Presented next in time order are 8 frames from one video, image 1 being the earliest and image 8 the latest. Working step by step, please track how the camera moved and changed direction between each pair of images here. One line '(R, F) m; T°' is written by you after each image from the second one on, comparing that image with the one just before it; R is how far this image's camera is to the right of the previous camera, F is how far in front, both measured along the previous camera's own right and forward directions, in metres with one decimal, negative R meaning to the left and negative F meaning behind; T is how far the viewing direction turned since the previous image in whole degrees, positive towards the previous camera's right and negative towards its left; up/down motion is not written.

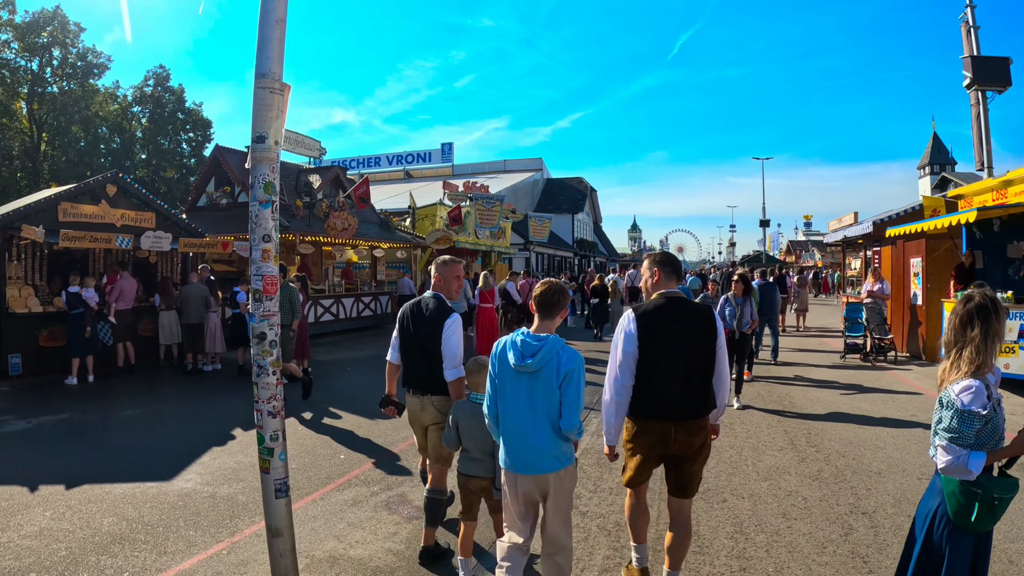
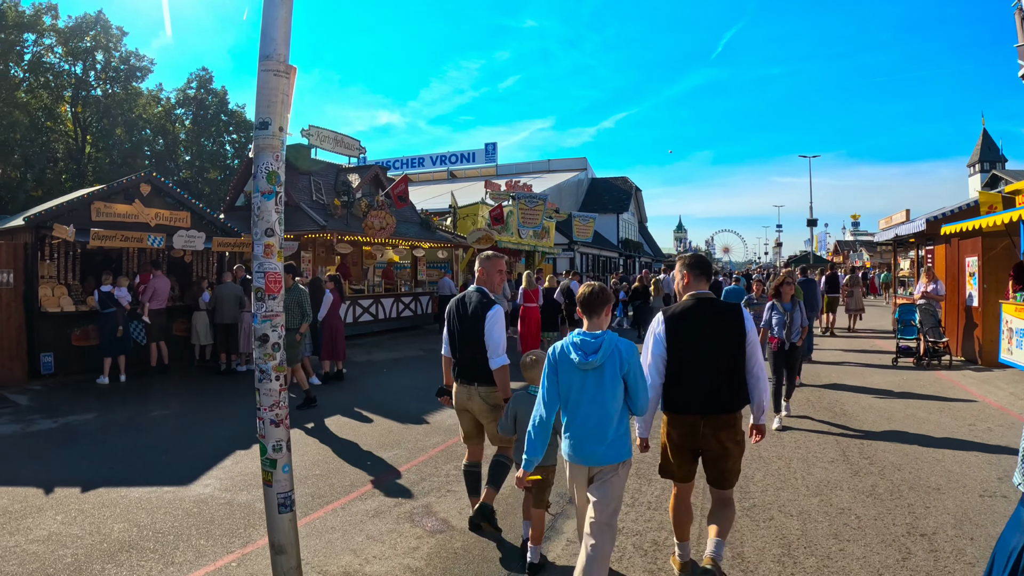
(+0.1, +0.3) m; -3°
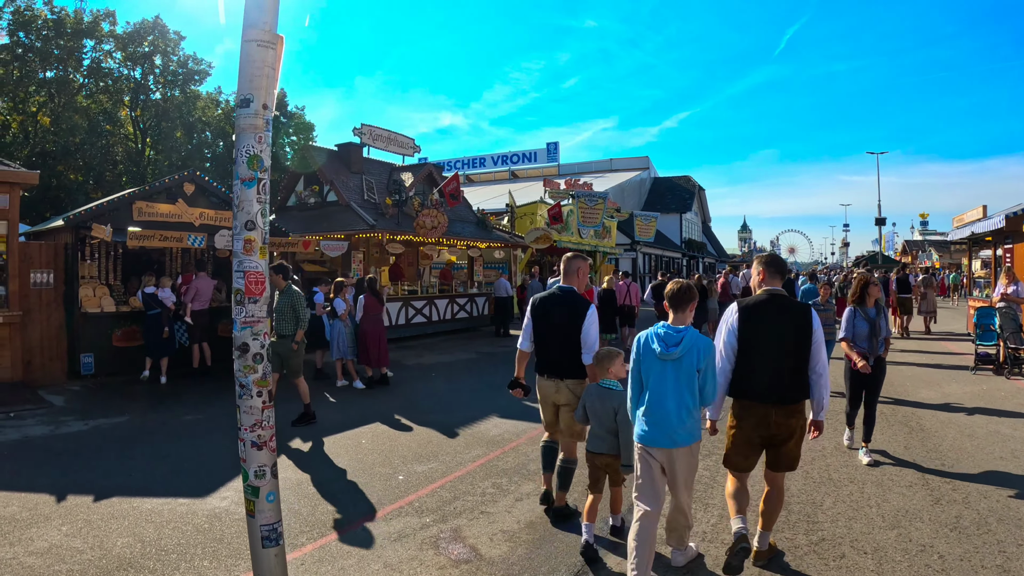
(+0.1, +0.5) m; -5°
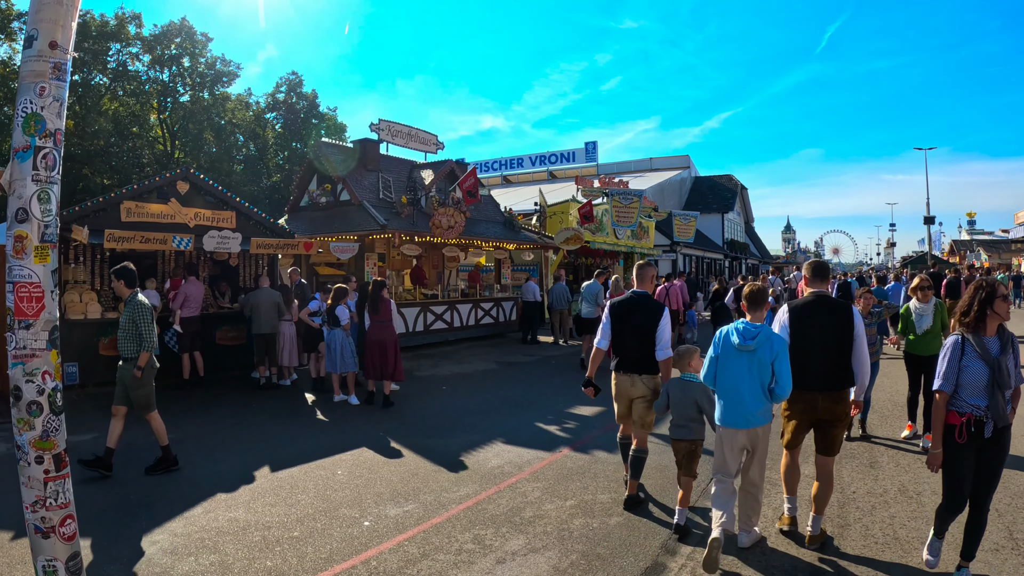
(+0.4, +1.0) m; -4°
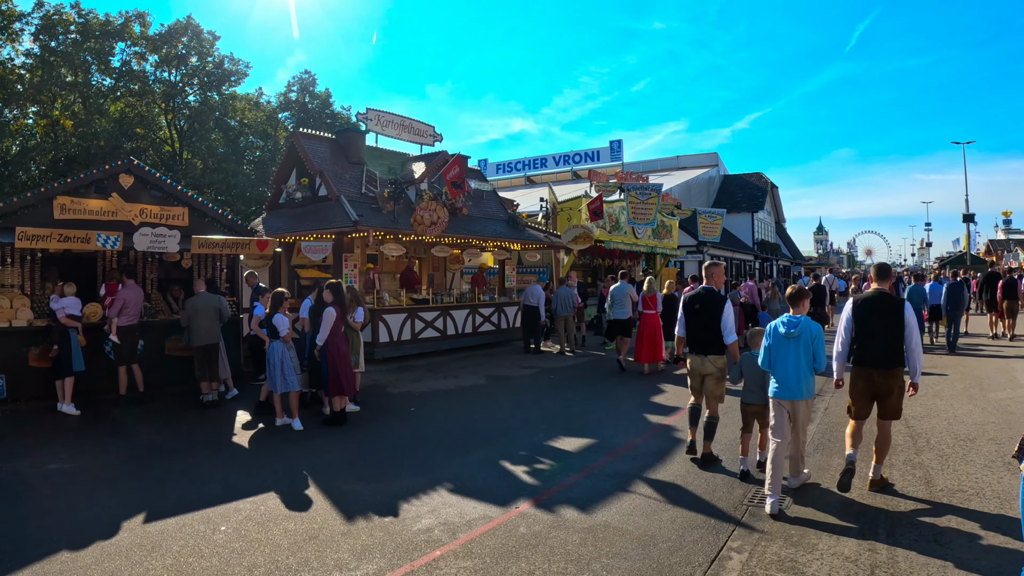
(+0.7, +1.4) m; -3°
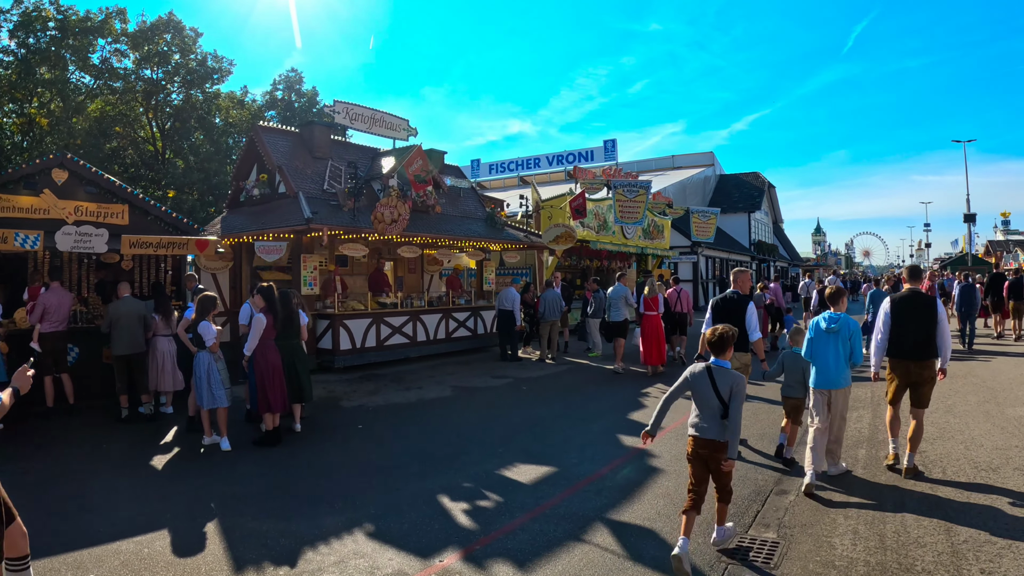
(+0.4, +0.8) m; 0°
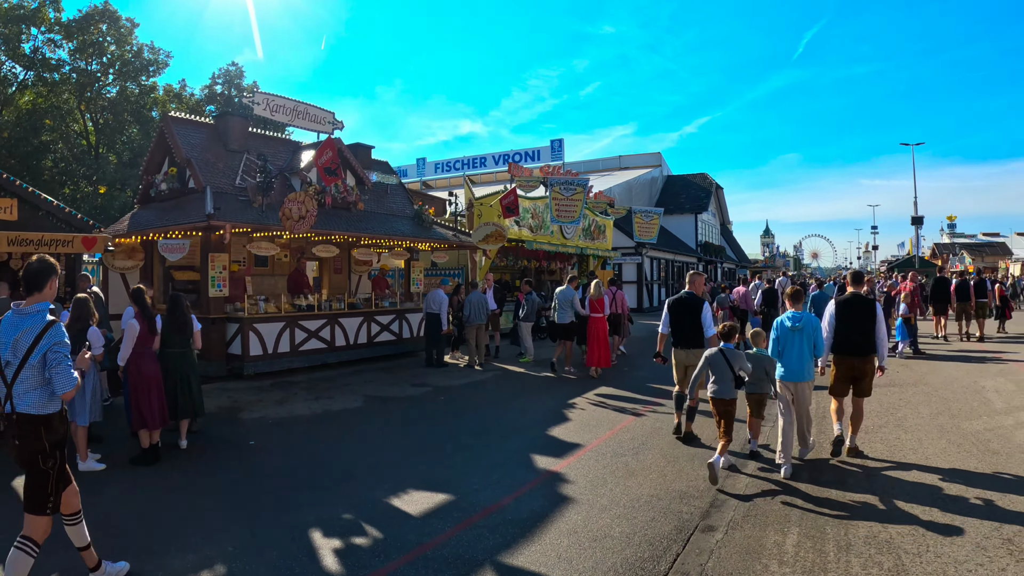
(+0.5, +0.6) m; +4°
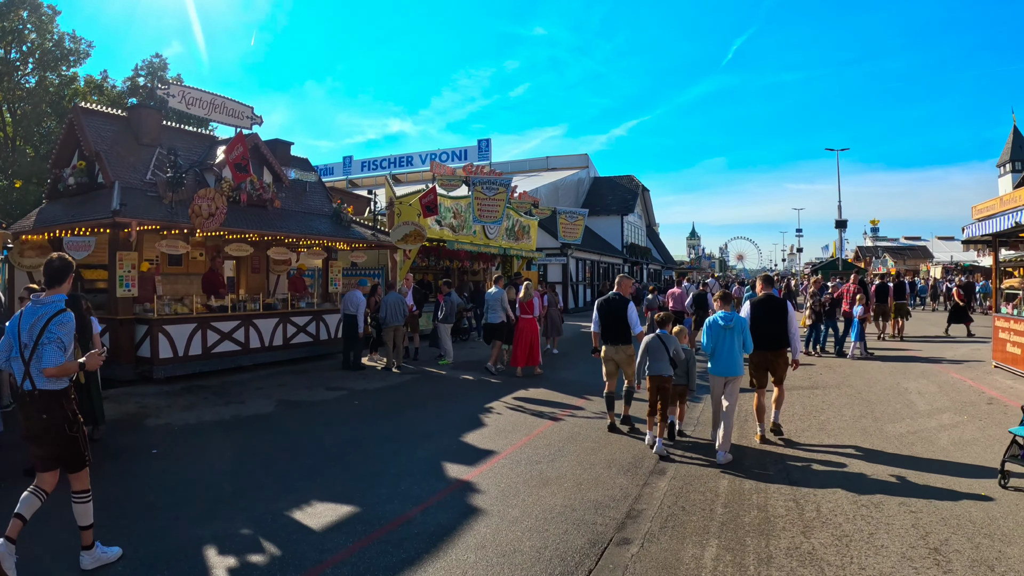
(+0.2, +0.2) m; +6°
